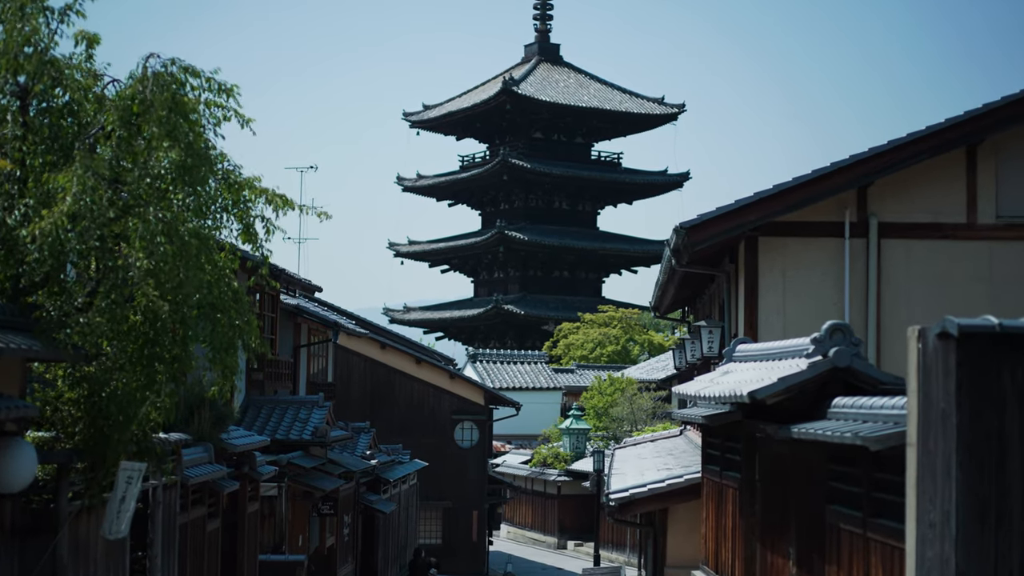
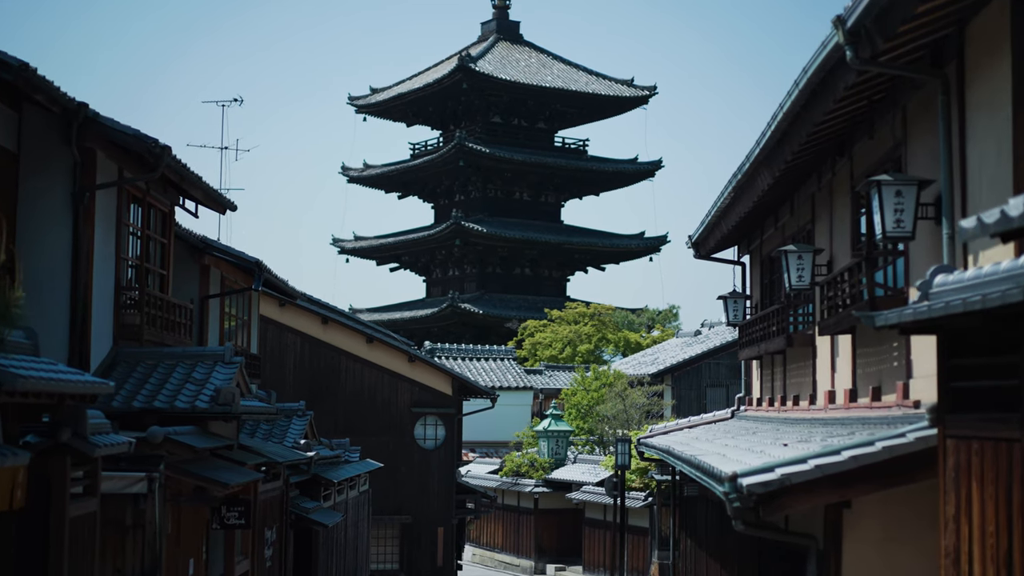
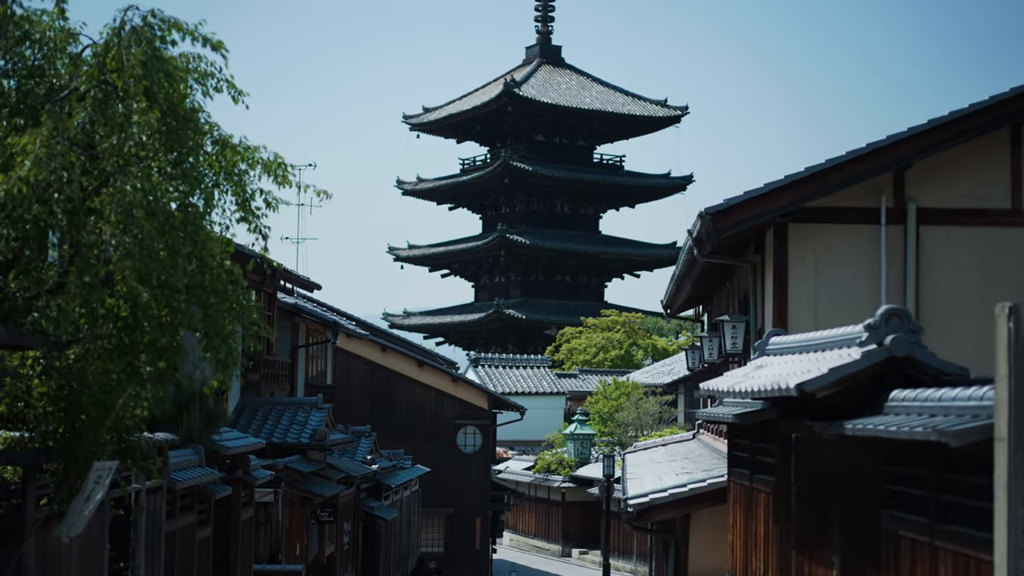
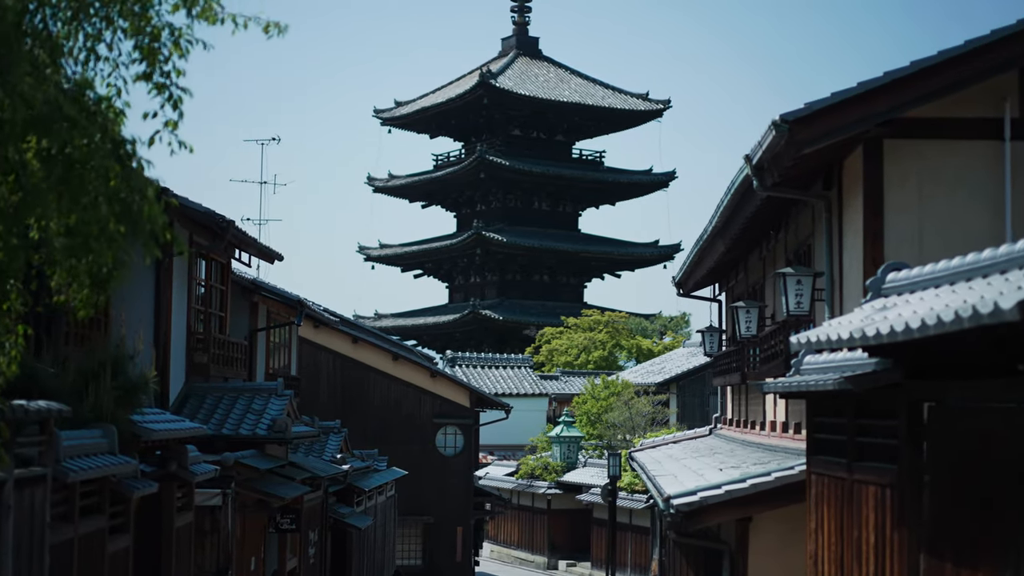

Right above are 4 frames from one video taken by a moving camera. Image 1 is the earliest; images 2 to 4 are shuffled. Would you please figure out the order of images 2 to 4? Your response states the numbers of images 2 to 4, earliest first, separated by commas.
3, 4, 2
